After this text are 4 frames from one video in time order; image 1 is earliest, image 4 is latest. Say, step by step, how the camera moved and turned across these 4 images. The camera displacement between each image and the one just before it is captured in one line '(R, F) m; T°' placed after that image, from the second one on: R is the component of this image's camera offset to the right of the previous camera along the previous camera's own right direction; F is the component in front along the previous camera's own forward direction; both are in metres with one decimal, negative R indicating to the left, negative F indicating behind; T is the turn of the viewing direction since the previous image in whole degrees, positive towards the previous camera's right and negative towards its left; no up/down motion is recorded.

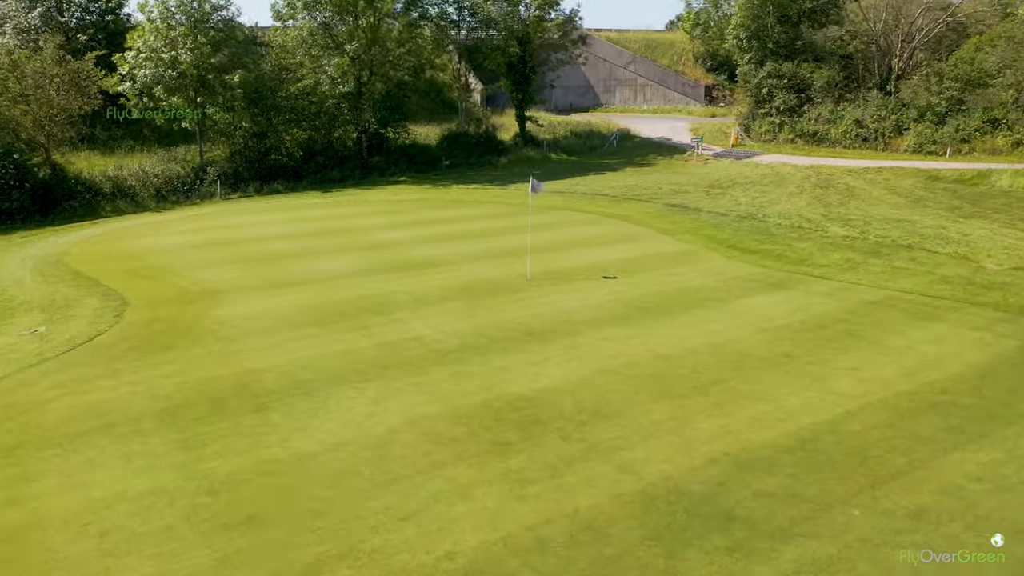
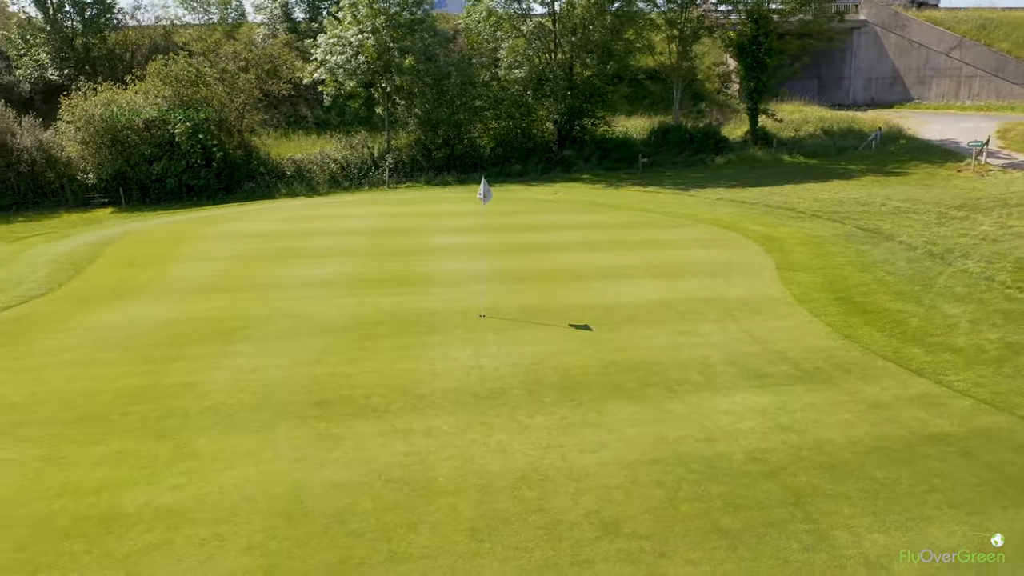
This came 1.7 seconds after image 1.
(+5.4, +5.4) m; -24°
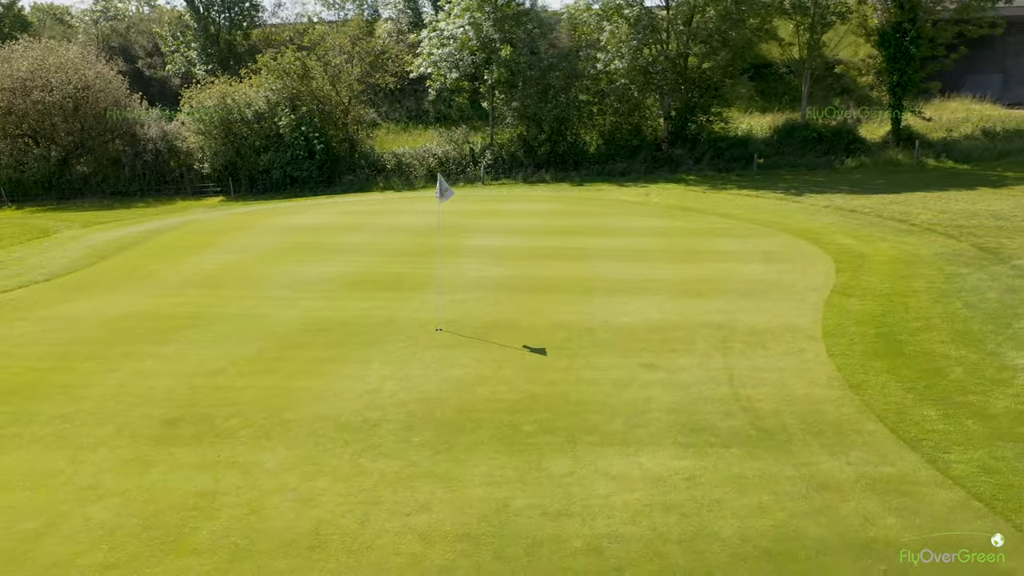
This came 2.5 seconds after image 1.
(+2.6, +1.7) m; -12°
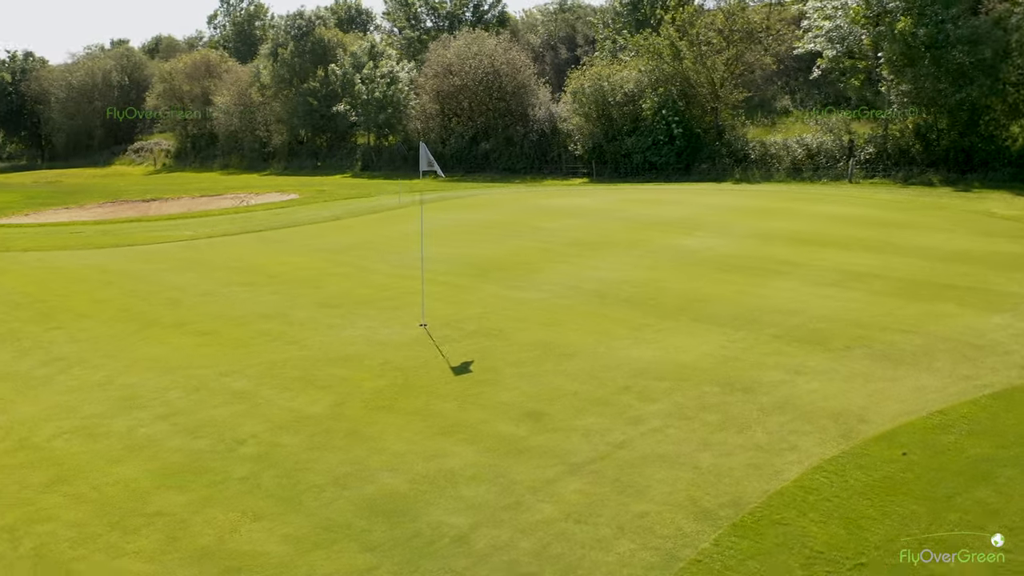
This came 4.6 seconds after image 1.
(+5.0, +3.6) m; -34°
